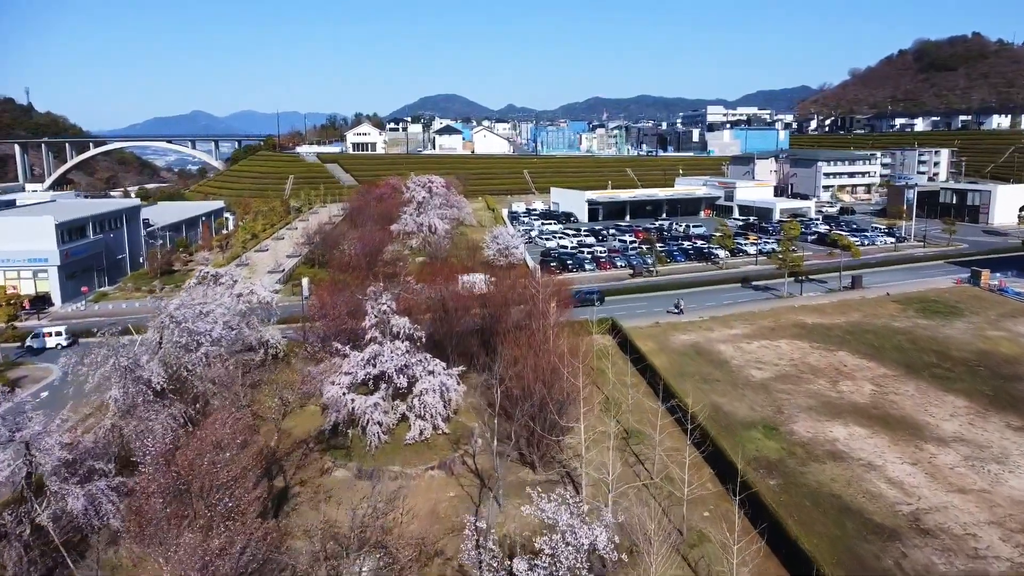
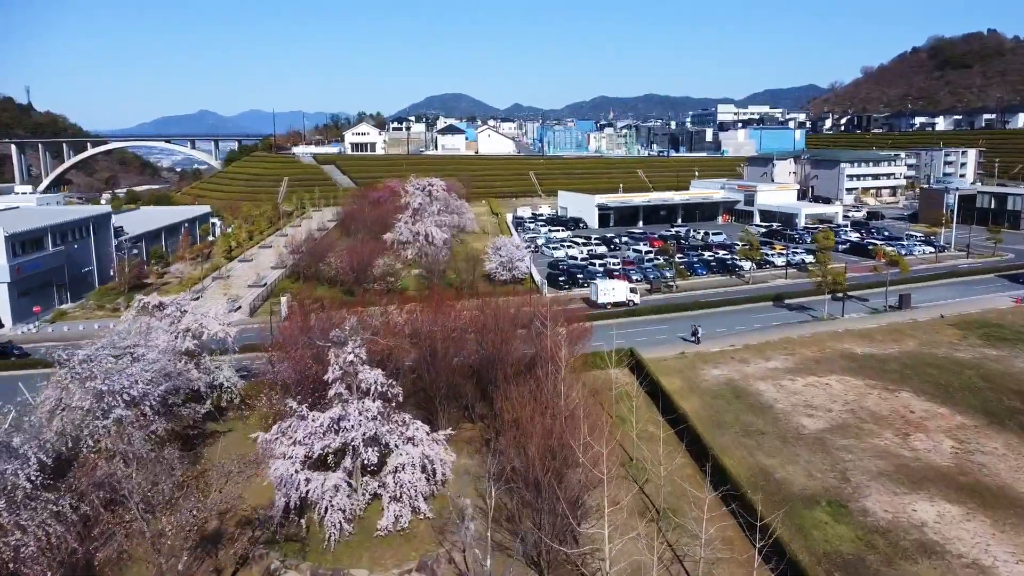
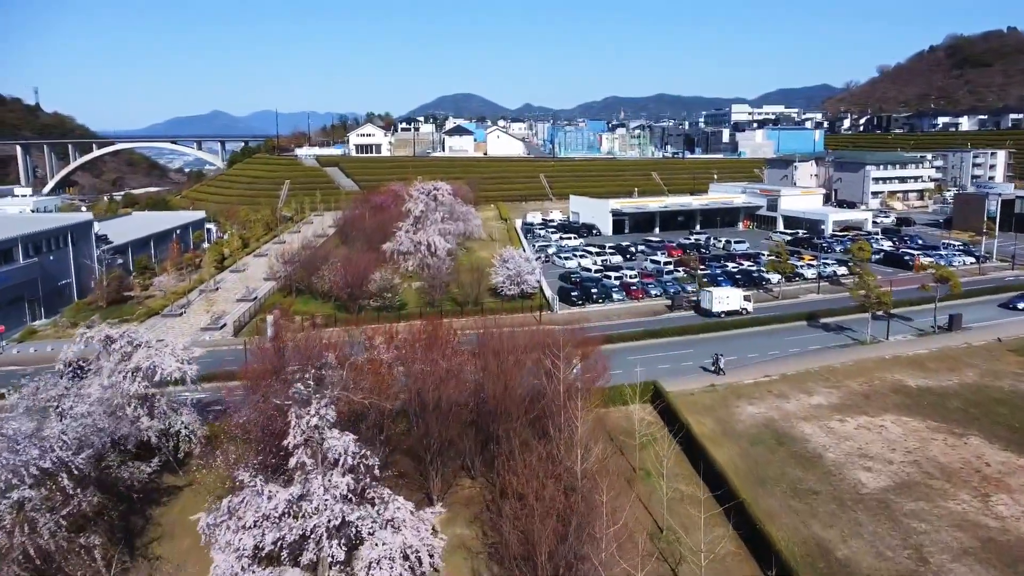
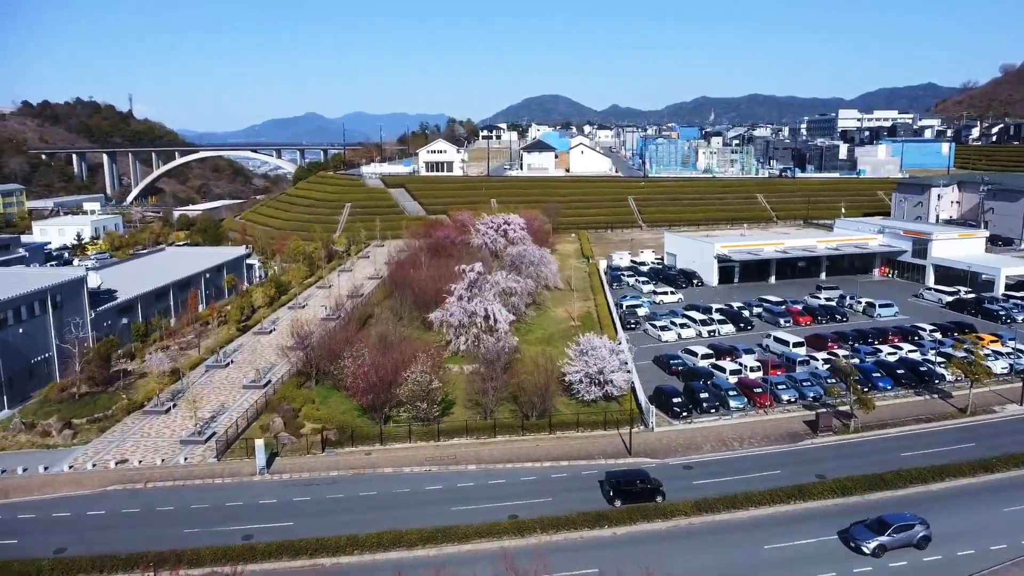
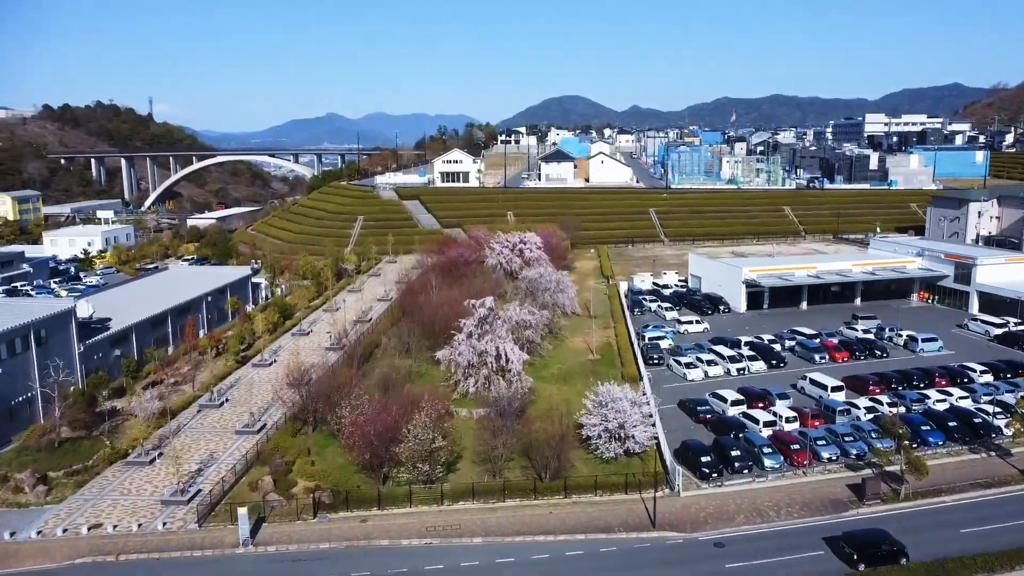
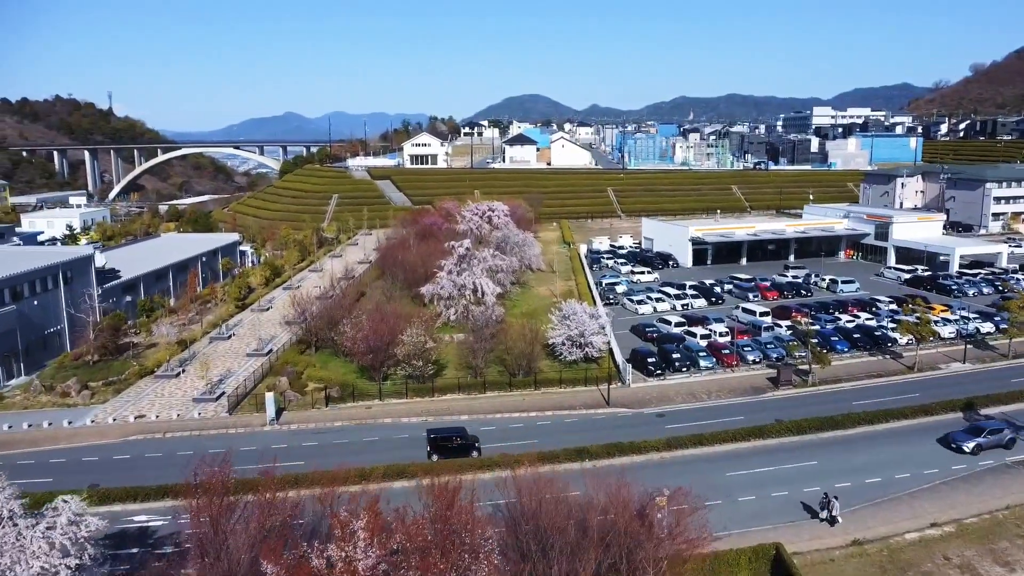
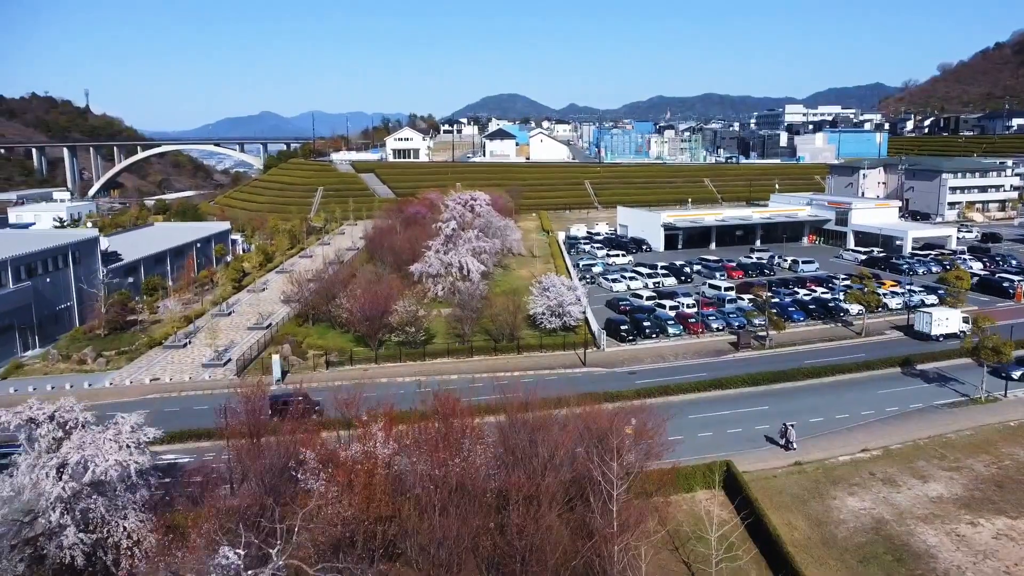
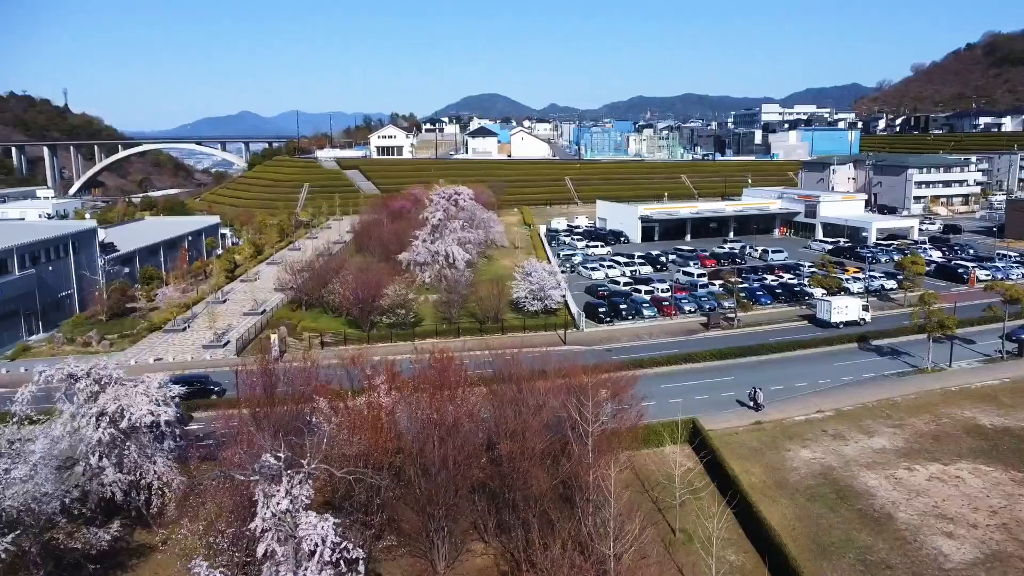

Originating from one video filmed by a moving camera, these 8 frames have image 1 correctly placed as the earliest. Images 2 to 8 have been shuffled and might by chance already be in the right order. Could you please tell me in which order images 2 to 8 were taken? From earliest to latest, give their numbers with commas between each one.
2, 3, 8, 7, 6, 4, 5
